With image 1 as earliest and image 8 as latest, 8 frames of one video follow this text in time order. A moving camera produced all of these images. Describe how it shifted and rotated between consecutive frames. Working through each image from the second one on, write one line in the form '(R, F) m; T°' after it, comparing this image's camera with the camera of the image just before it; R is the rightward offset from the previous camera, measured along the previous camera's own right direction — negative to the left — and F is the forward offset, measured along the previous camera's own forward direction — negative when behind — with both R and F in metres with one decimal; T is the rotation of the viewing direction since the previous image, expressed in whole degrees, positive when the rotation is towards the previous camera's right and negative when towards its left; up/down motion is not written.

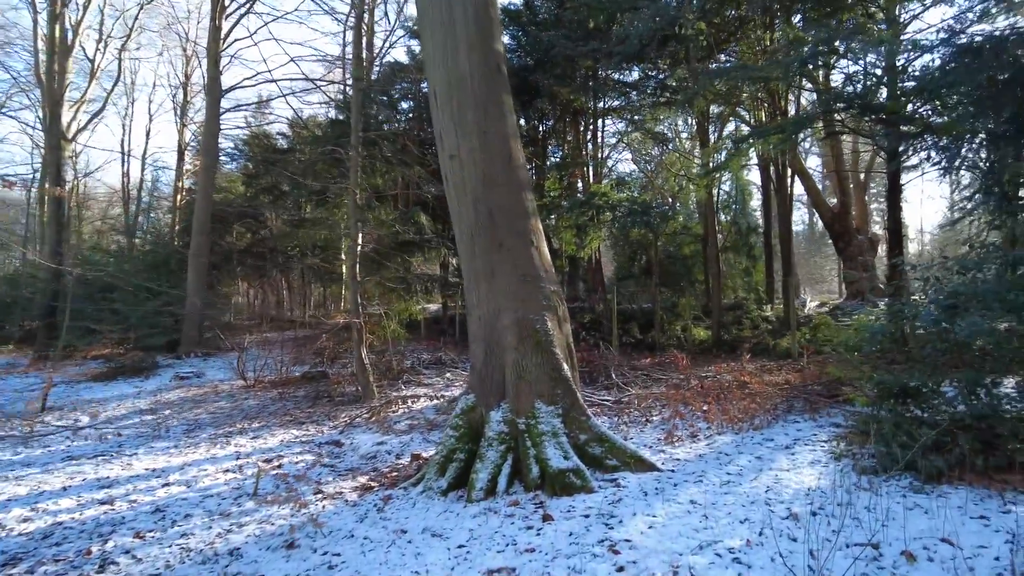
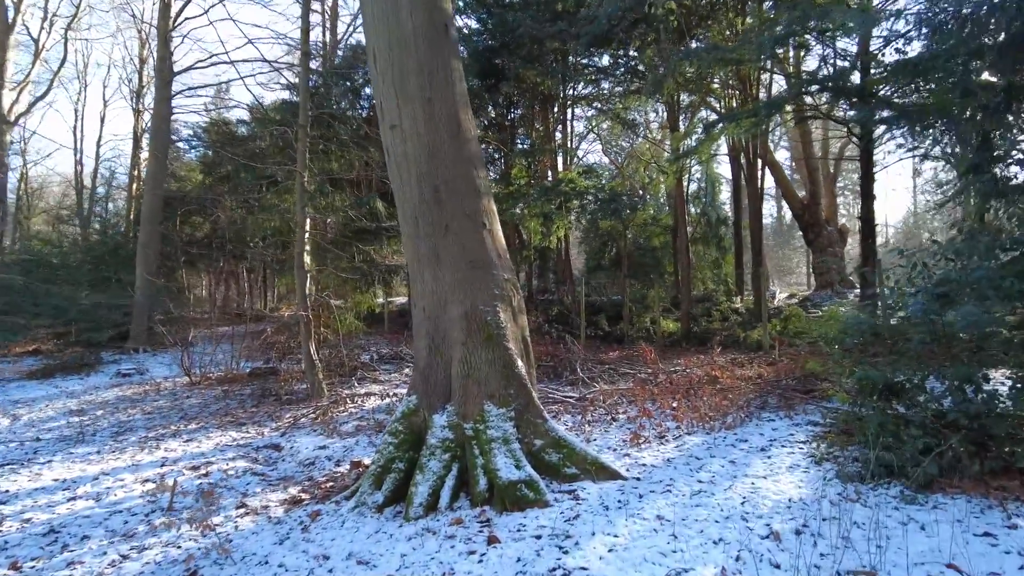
(+0.2, +0.6) m; +3°
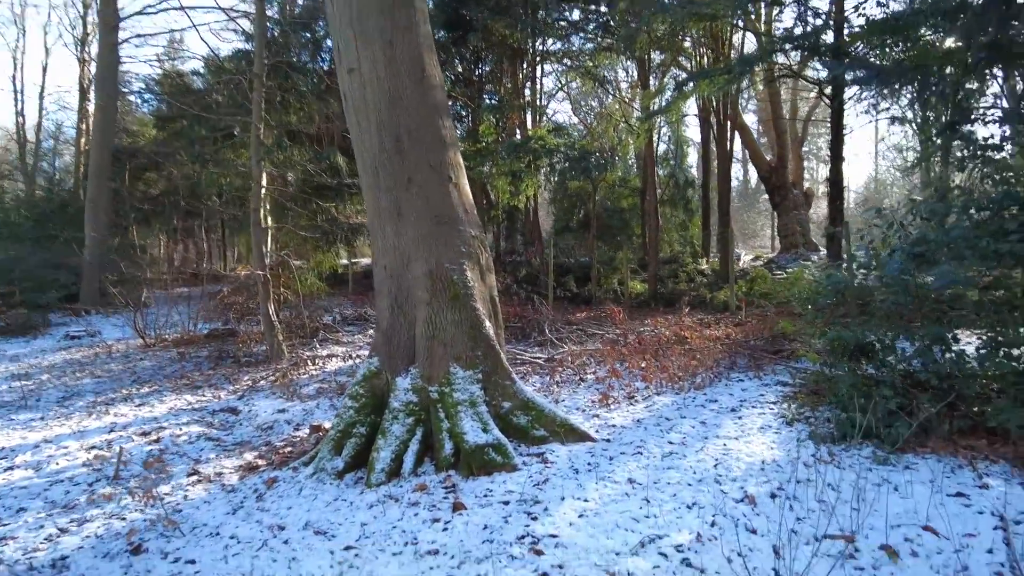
(0.0, +0.2) m; +3°
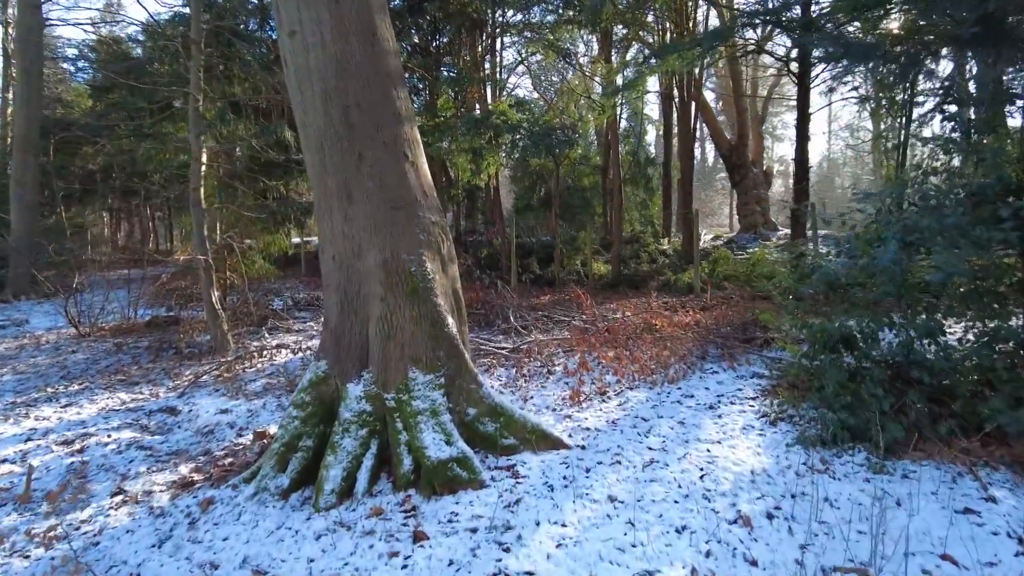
(0.0, +0.4) m; +4°
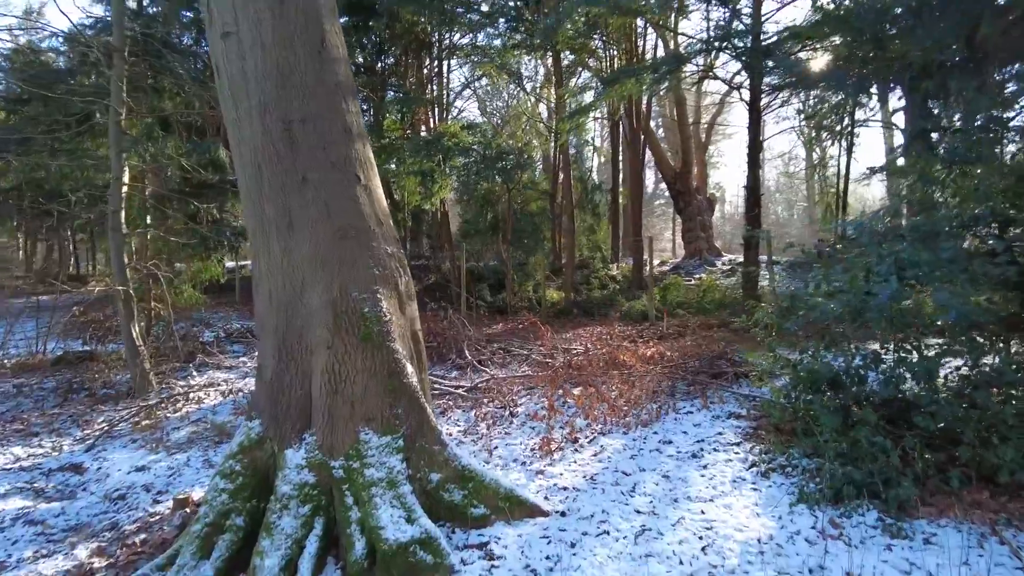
(-0.1, +0.5) m; +5°
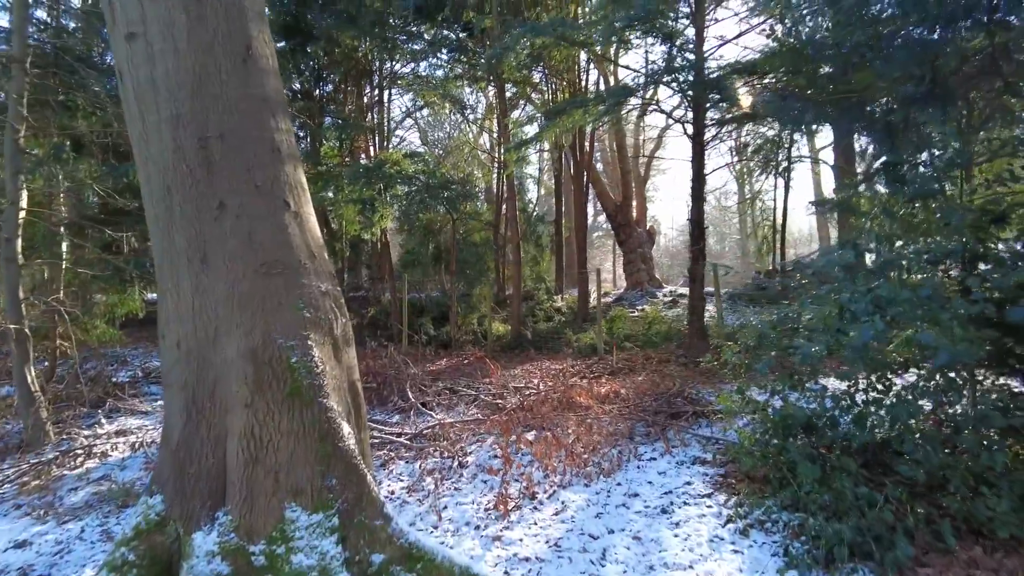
(-0.1, +0.4) m; +5°
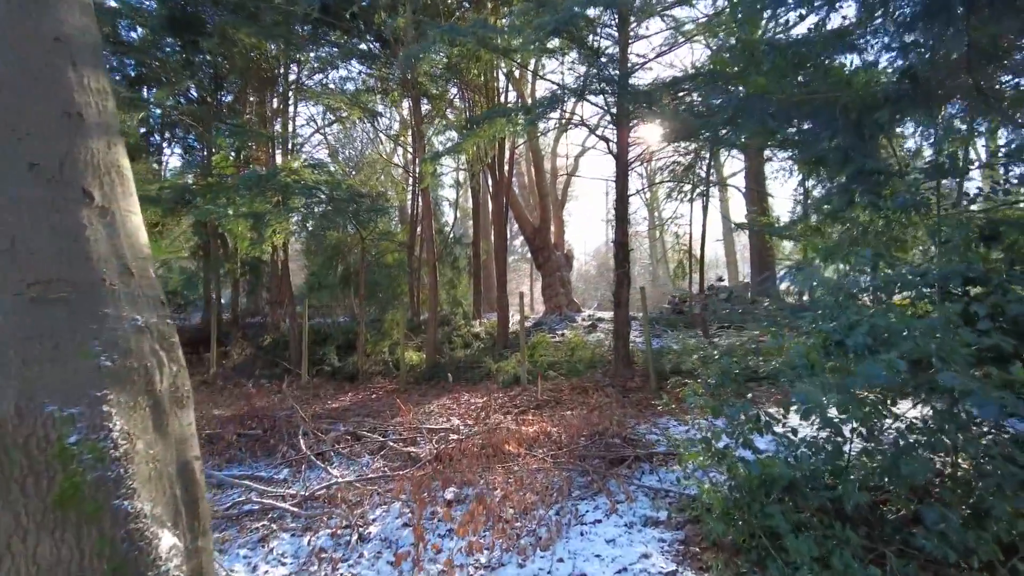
(0.0, +0.9) m; +8°
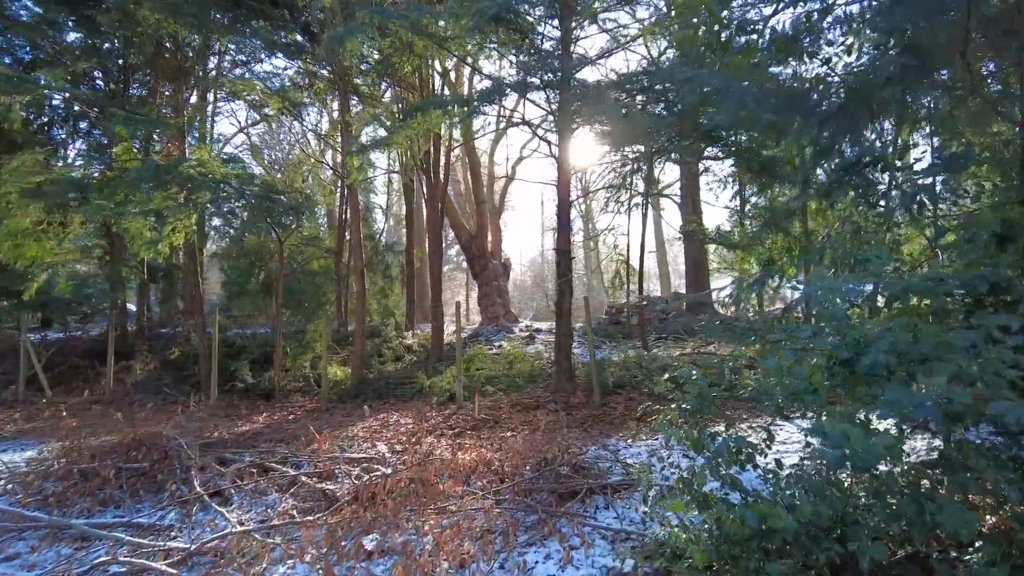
(0.0, +0.7) m; +6°
